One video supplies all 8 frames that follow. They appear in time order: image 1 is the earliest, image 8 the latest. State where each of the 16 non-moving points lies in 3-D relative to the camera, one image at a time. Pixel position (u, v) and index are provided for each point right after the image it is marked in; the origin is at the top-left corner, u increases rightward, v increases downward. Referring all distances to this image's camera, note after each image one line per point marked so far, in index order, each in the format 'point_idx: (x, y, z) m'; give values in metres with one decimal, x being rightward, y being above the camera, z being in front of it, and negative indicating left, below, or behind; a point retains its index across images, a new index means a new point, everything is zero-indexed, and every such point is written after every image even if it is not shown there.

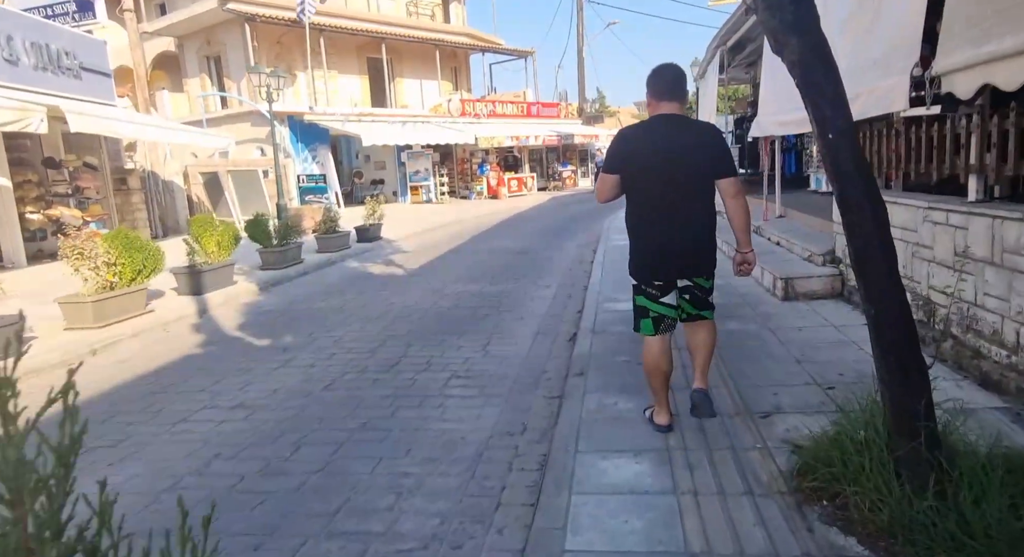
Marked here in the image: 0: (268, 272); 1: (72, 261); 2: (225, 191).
0: (-3.7, +0.1, +10.3) m
1: (-4.2, +0.2, +6.6) m
2: (-7.3, +2.2, +17.4) m
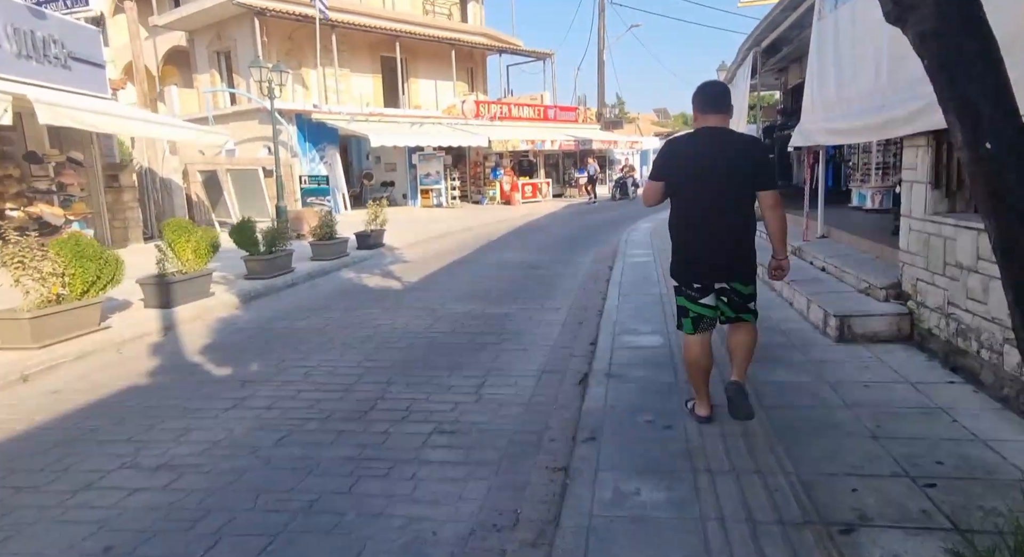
0: (-3.6, 0.0, +9.4) m
1: (-4.2, +0.1, +5.7) m
2: (-7.0, +2.1, +16.7) m
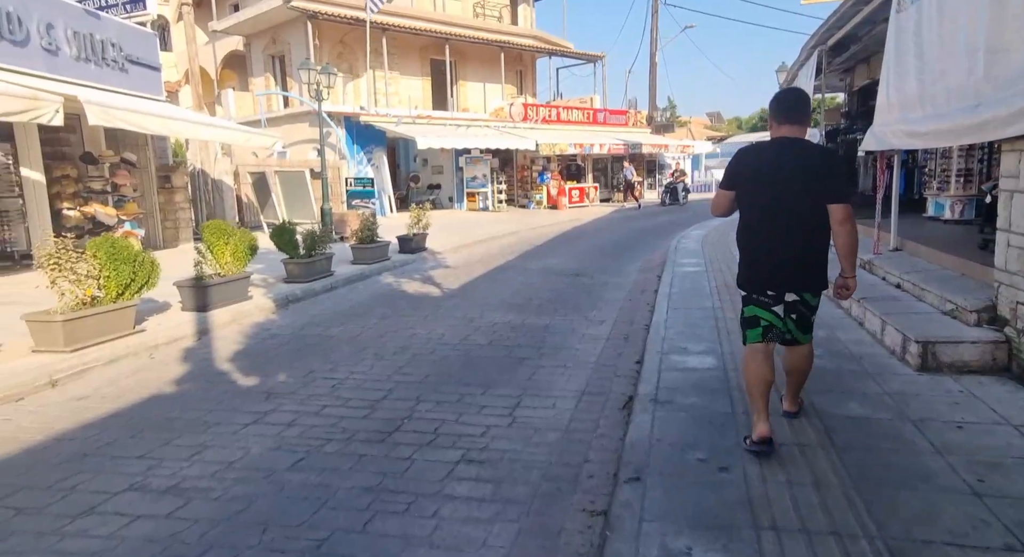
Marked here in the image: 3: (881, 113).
0: (-3.0, -0.1, +9.3) m
1: (-3.8, 0.0, +5.6) m
2: (-5.9, +2.1, +16.8) m
3: (+3.4, +1.5, +6.3) m
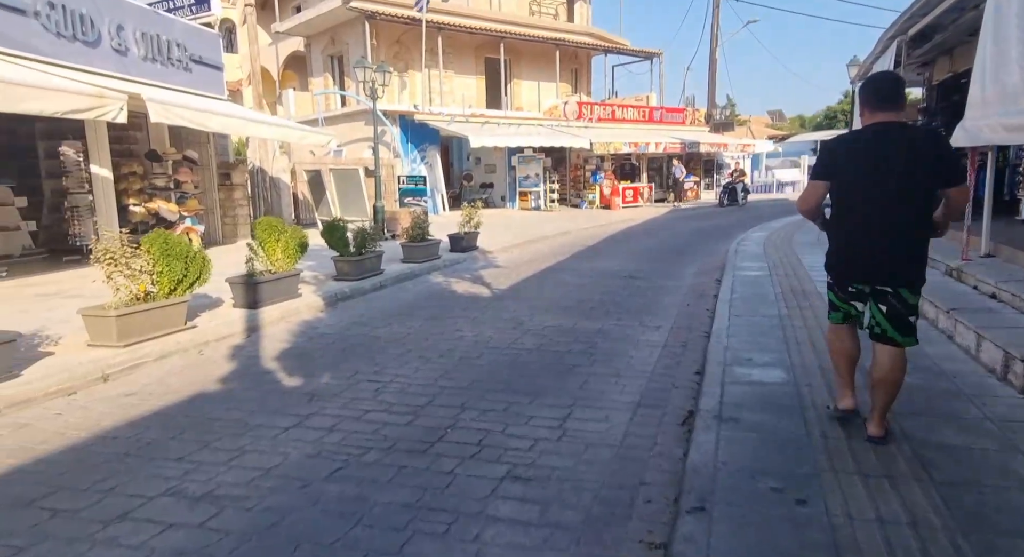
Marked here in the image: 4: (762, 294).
0: (-2.3, -0.1, +9.2) m
1: (-3.4, +0.1, +5.7) m
2: (-4.6, +2.2, +16.9) m
3: (+3.9, +1.4, +5.8) m
4: (+2.9, -0.3, +8.1) m
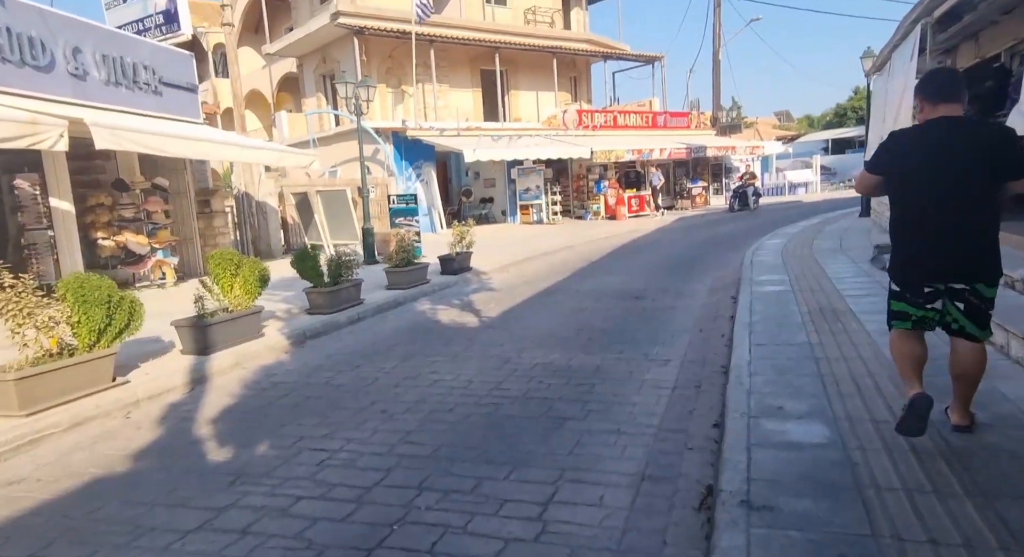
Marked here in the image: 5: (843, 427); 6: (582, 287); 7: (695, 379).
0: (-2.4, -0.5, +8.4) m
1: (-3.6, -0.3, +4.8) m
2: (-4.6, +1.5, +16.1) m
3: (+3.6, +1.3, +4.8) m
4: (+2.8, -0.4, +7.1) m
5: (+1.7, -0.8, +3.5) m
6: (+1.1, -0.1, +11.0) m
7: (+1.5, -0.7, +5.5) m
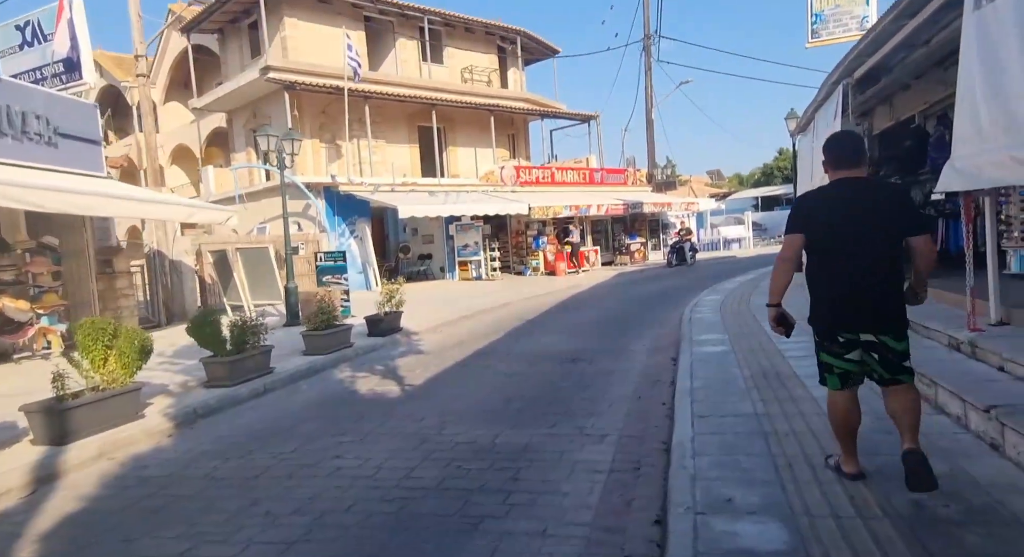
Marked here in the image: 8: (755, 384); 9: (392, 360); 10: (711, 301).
0: (-3.2, -1.2, +7.4) m
1: (-4.1, -0.8, +3.8) m
2: (-6.1, +0.1, +15.1) m
3: (+3.0, +0.9, +4.6) m
4: (+2.1, -1.0, +6.6) m
5: (+1.3, -1.1, +3.0) m
6: (+0.1, -1.0, +10.4) m
7: (+0.9, -1.2, +4.9) m
8: (+2.3, -1.0, +6.6) m
9: (-1.7, -1.2, +10.0) m
10: (+4.1, -0.5, +14.2) m
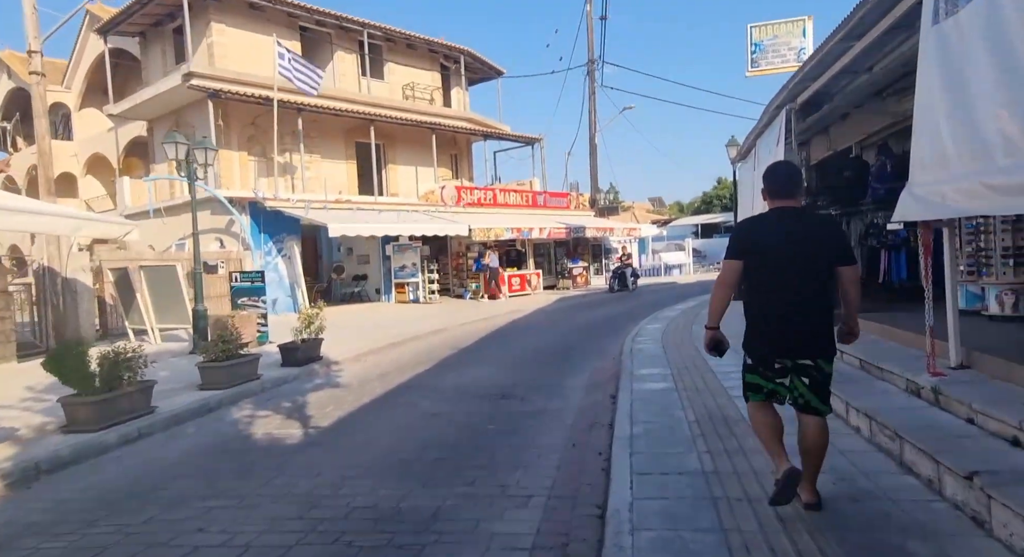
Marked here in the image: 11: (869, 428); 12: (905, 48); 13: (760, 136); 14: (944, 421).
0: (-4.0, -1.4, +6.3) m
1: (-4.6, -0.9, +2.6) m
2: (-7.5, -0.3, +13.7) m
3: (+2.5, +0.7, +4.0) m
4: (+1.4, -1.3, +5.9) m
5: (+0.9, -1.3, +2.2) m
6: (-1.0, -1.4, +9.5) m
7: (+0.3, -1.4, +4.1) m
8: (+1.6, -1.3, +5.9) m
9: (-2.7, -1.5, +9.0) m
10: (+2.8, -1.1, +13.6) m
11: (+2.7, -1.1, +5.2) m
12: (+4.5, +2.6, +7.8) m
13: (+4.6, +2.6, +12.6) m
14: (+3.0, -1.0, +4.8) m
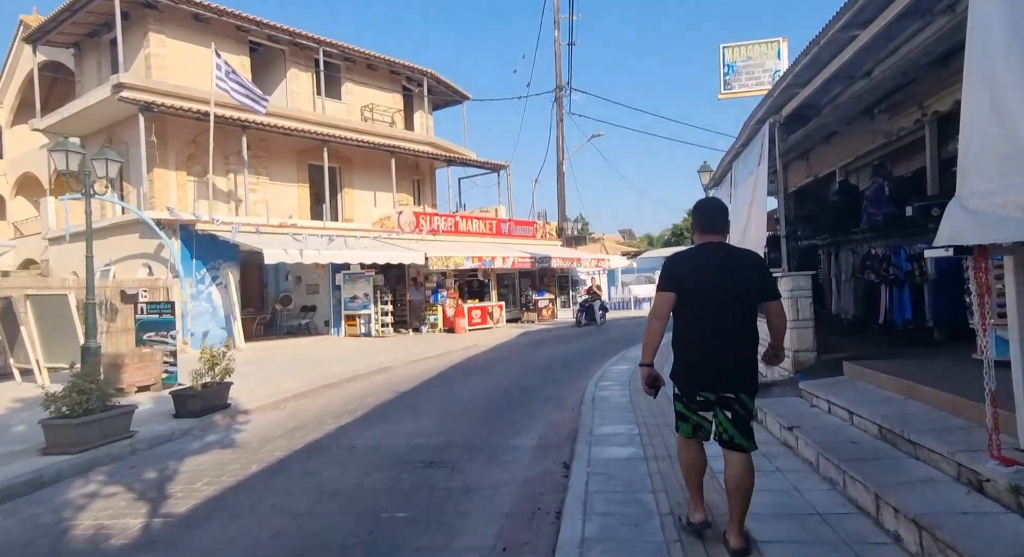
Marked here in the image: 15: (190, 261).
0: (-4.6, -1.7, +4.4) m
1: (-5.0, -0.9, +0.7) m
2: (-8.4, -0.8, +11.7) m
3: (+2.0, +0.5, +2.5) m
4: (+0.8, -1.6, +4.3) m
5: (+0.4, -1.4, +0.5) m
6: (-1.7, -1.8, +7.7) m
7: (-0.2, -1.6, +2.4) m
8: (+1.0, -1.6, +4.3) m
9: (-3.4, -1.9, +7.2) m
10: (+1.9, -1.7, +12.0) m
11: (+2.1, -1.4, +3.6) m
12: (+3.8, +2.2, +6.5) m
13: (+3.7, +2.0, +11.3) m
14: (+2.5, -1.2, +3.2) m
15: (-8.9, +0.5, +19.0) m
